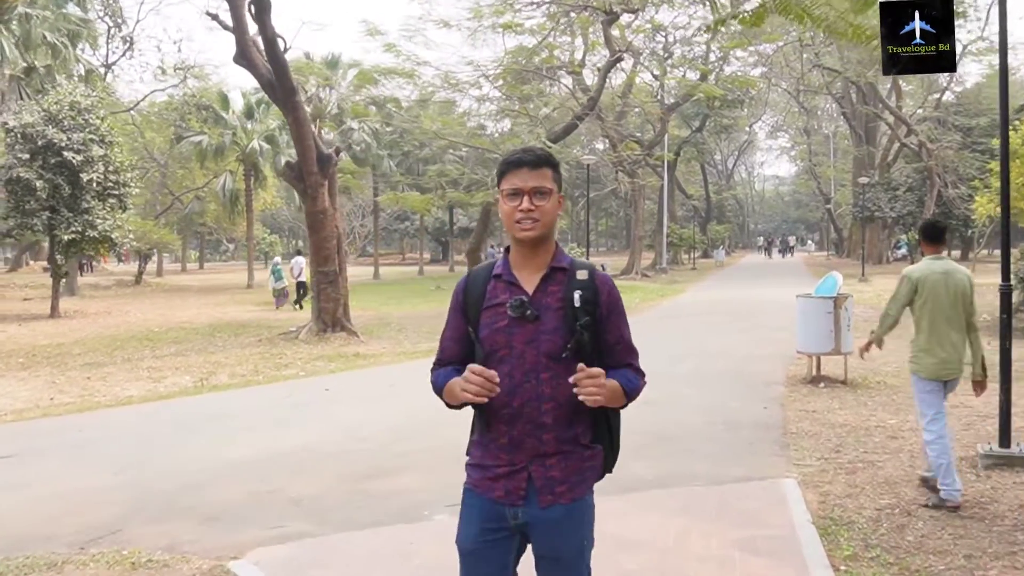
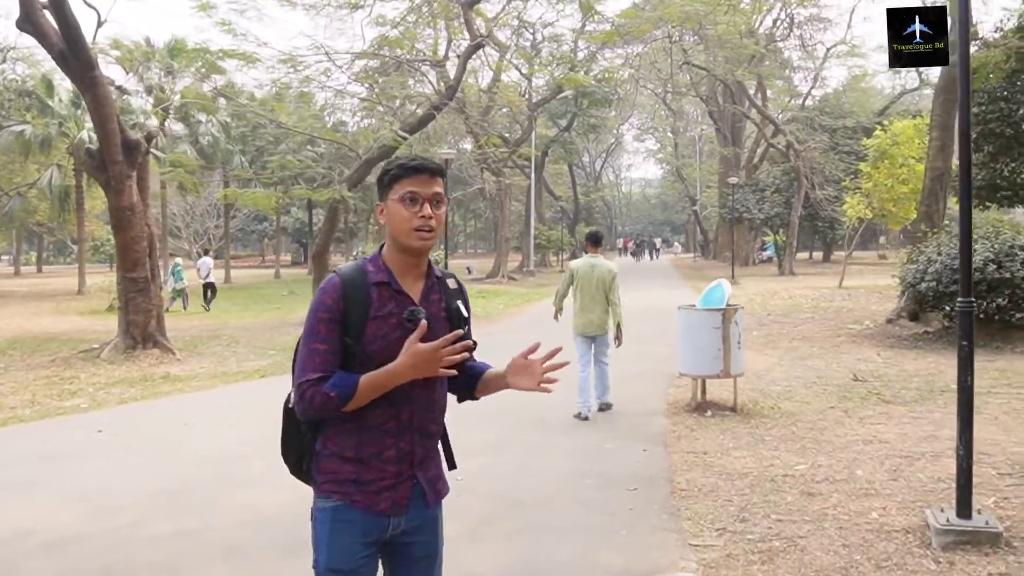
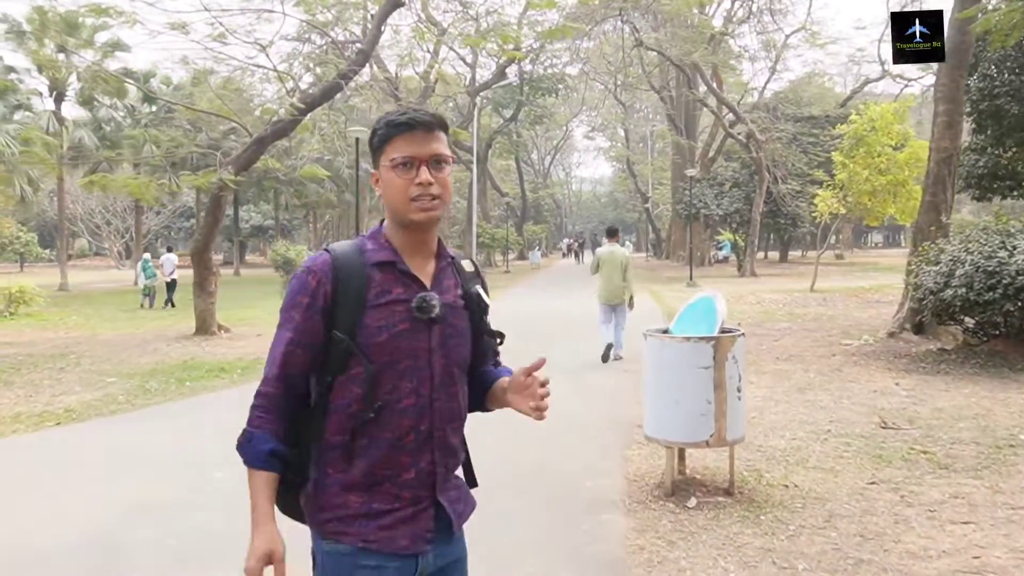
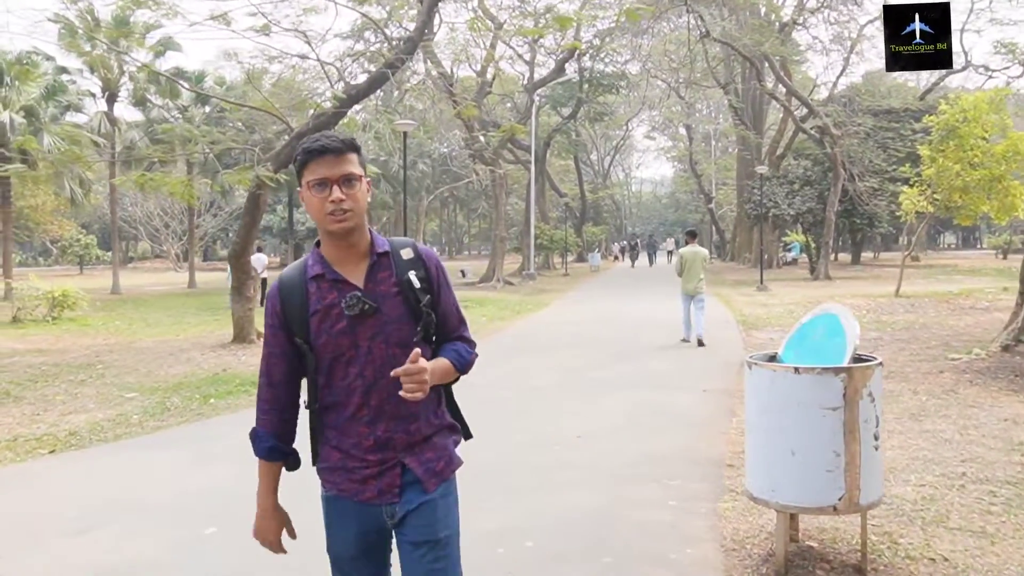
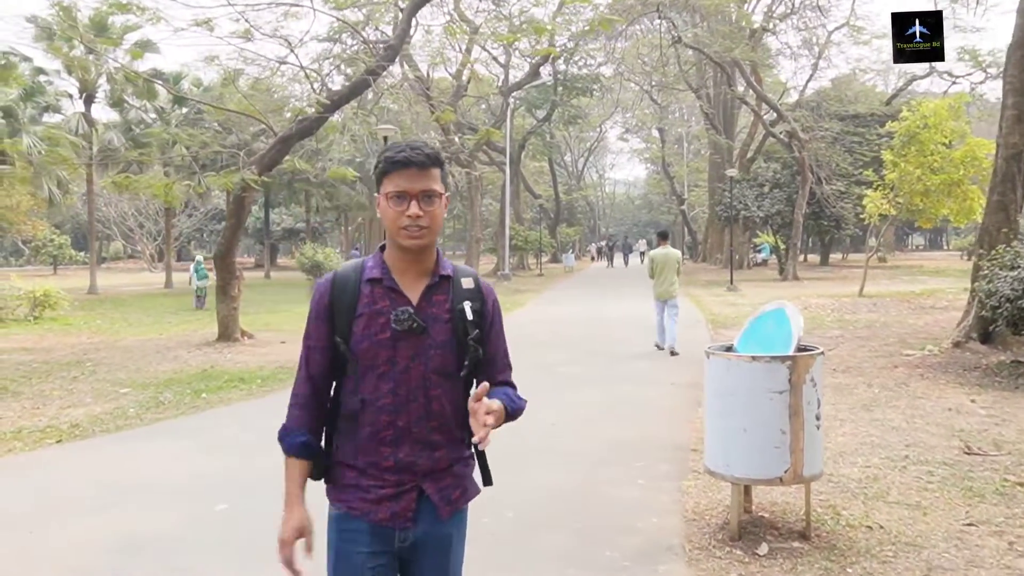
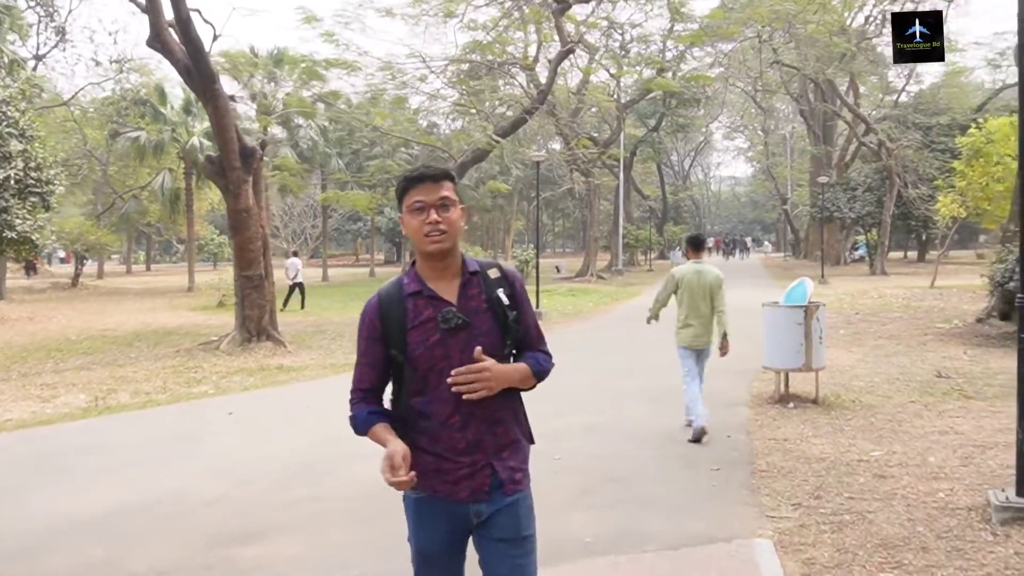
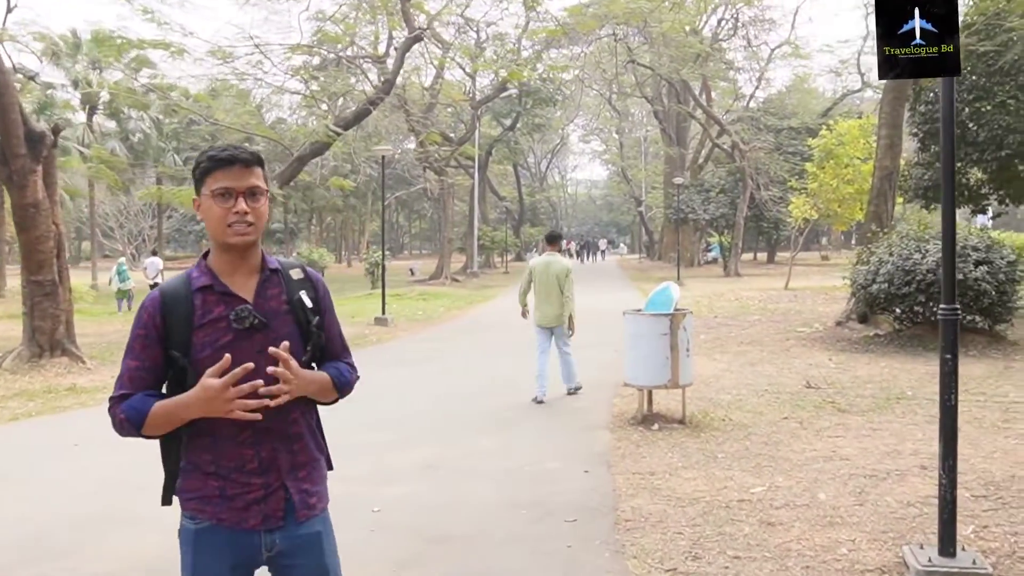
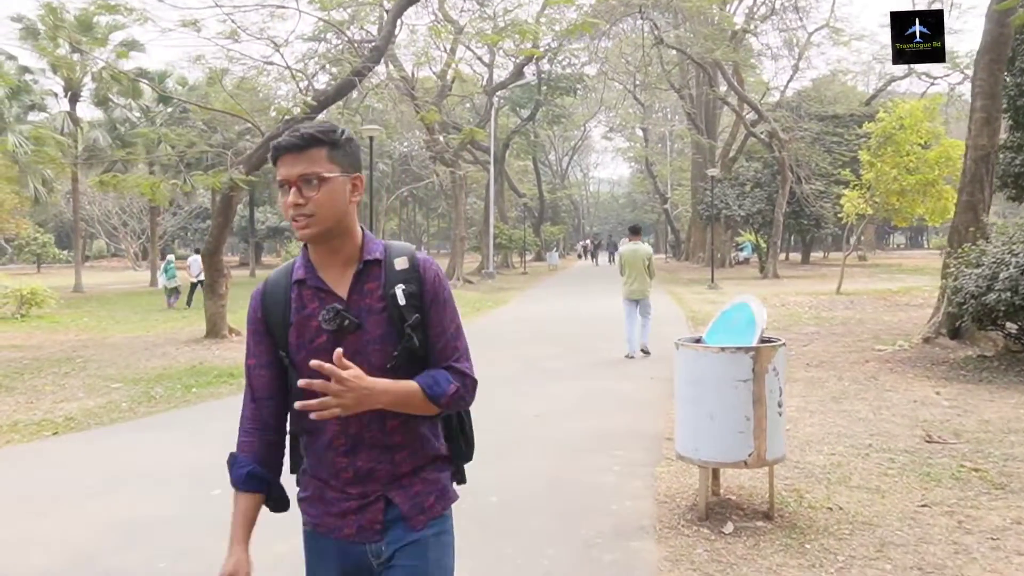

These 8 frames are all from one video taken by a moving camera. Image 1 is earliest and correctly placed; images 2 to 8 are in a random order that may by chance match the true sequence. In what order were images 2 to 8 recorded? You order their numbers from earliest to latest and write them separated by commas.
6, 2, 7, 3, 8, 5, 4
